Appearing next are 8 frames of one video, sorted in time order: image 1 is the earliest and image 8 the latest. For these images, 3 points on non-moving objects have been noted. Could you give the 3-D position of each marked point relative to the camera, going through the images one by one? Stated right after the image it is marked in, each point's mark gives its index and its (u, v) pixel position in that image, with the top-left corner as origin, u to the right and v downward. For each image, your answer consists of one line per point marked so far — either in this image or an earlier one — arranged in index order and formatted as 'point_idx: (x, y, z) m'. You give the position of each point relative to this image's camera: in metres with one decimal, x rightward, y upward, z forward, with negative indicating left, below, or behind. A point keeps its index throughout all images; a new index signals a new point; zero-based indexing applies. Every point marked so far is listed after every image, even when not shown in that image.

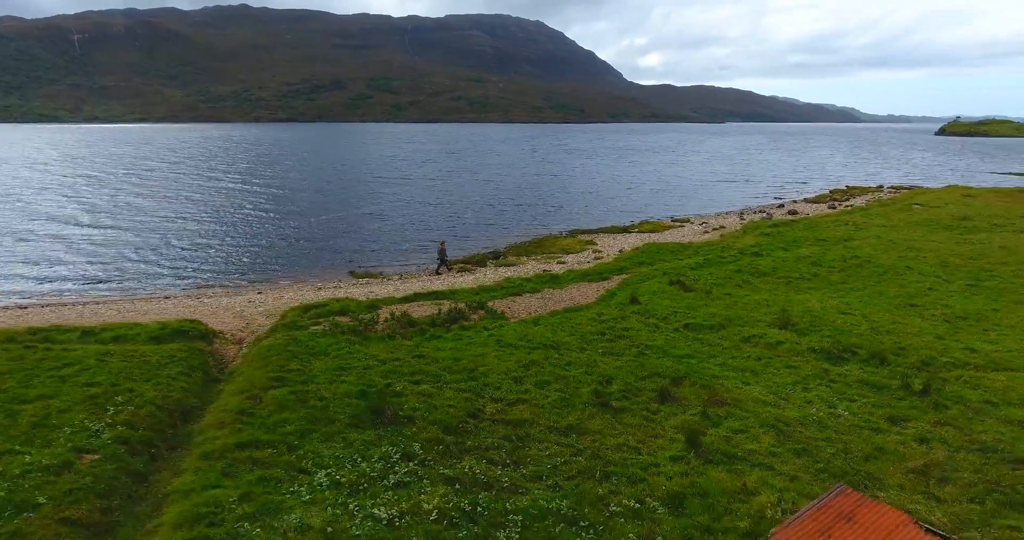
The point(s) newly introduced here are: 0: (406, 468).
0: (-2.2, -4.4, +13.3) m
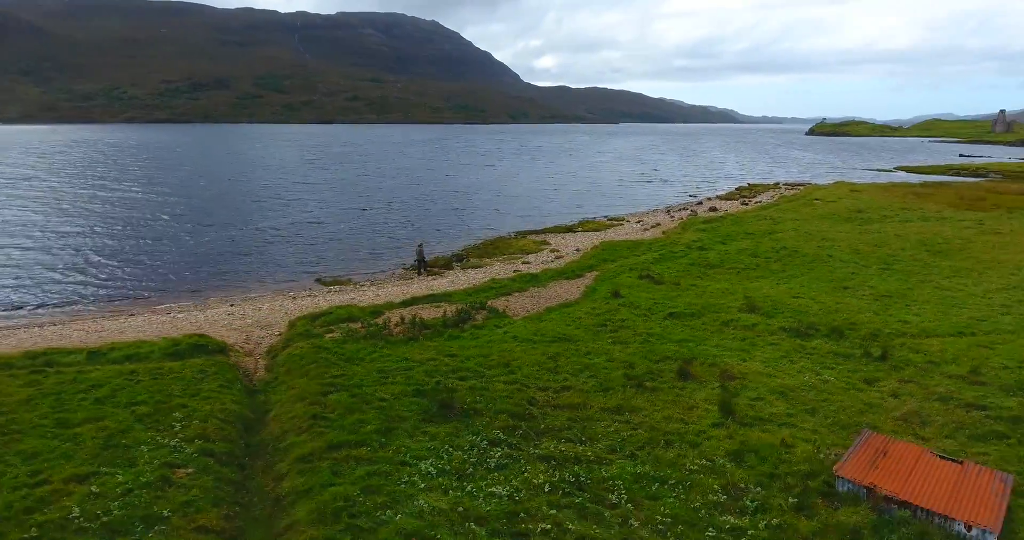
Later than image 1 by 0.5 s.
0: (-0.2, -4.5, +14.8) m
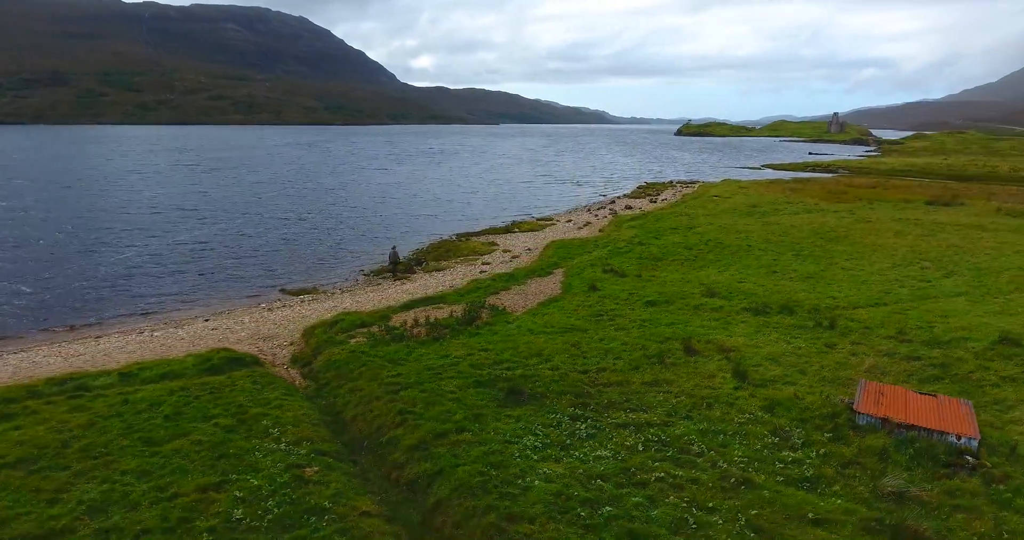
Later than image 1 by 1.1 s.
0: (+2.1, -4.5, +17.2) m
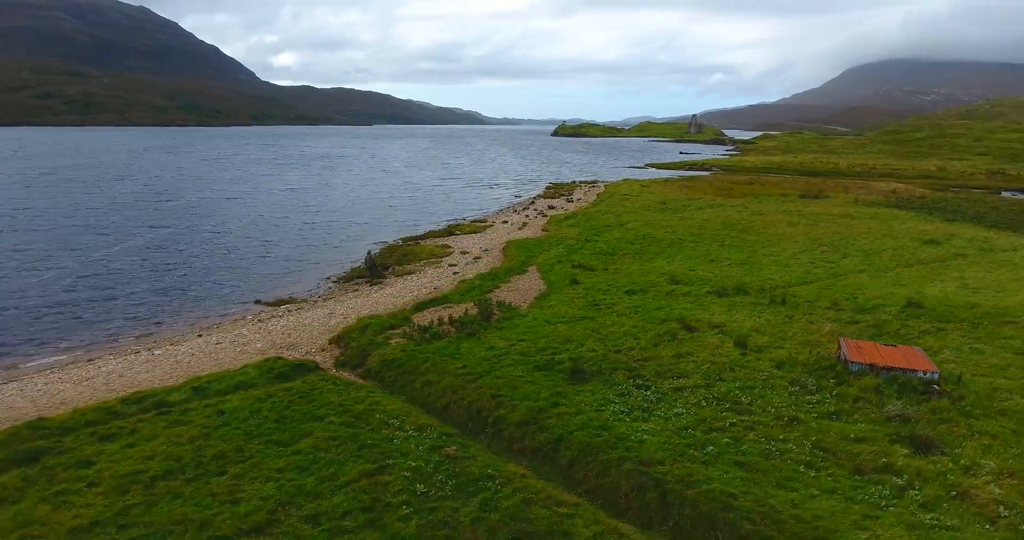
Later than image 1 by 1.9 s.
0: (+4.8, -4.2, +20.6) m
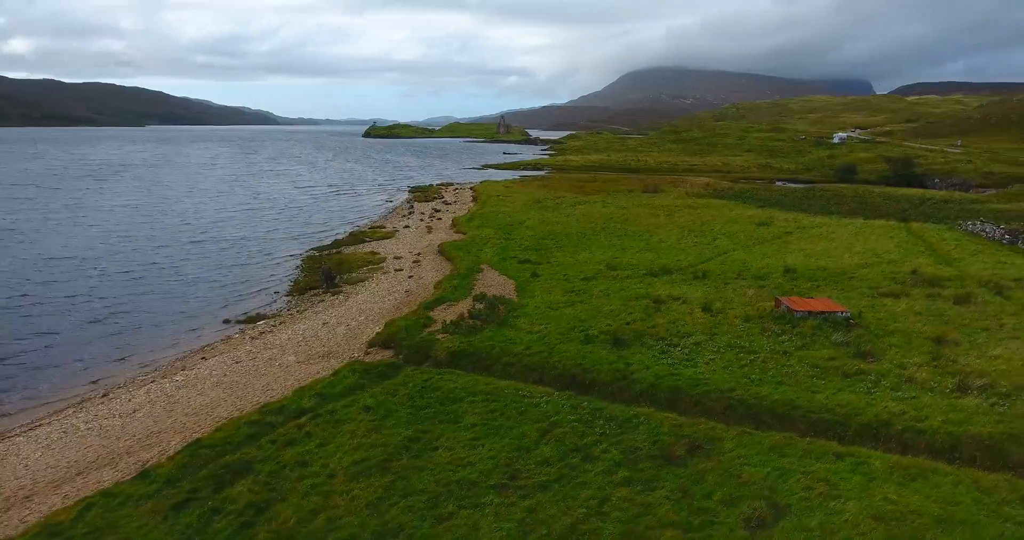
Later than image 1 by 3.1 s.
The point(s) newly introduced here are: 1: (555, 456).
0: (+7.6, -3.6, +27.2) m
1: (+1.3, -5.7, +18.2) m
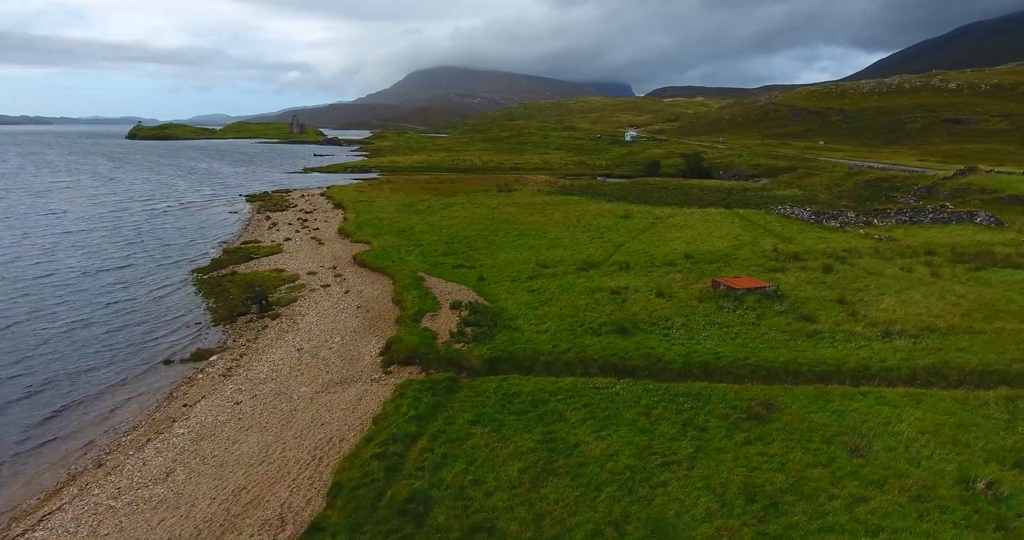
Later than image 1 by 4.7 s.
0: (+8.6, -3.2, +31.4) m
1: (+5.7, -5.7, +20.9) m
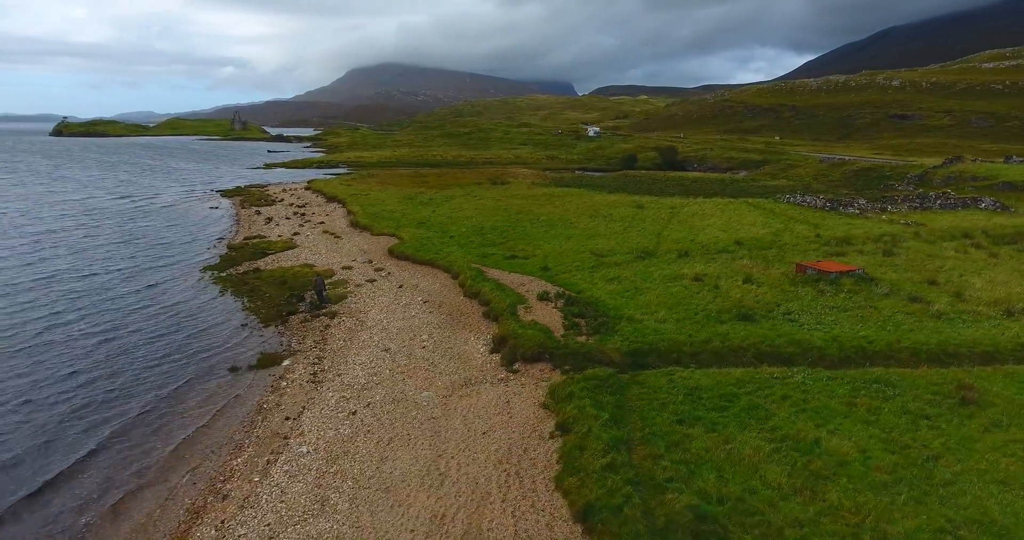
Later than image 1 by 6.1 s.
0: (+14.2, -2.3, +29.5) m
1: (+12.4, -4.9, +18.8) m
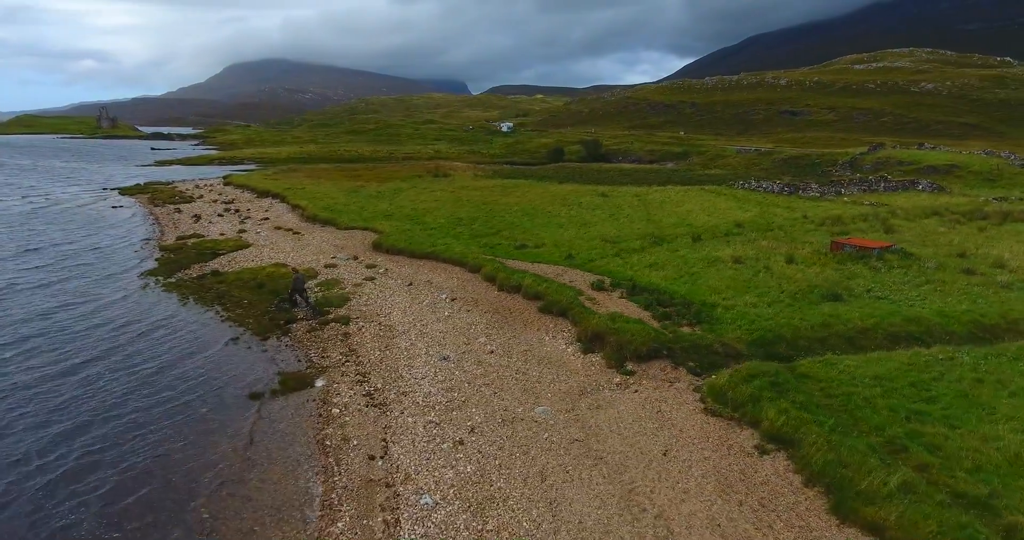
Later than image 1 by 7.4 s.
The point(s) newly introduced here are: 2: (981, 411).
0: (+17.2, -1.0, +27.6) m
1: (+17.4, -3.7, +16.8) m
2: (+12.6, -3.9, +15.9) m
